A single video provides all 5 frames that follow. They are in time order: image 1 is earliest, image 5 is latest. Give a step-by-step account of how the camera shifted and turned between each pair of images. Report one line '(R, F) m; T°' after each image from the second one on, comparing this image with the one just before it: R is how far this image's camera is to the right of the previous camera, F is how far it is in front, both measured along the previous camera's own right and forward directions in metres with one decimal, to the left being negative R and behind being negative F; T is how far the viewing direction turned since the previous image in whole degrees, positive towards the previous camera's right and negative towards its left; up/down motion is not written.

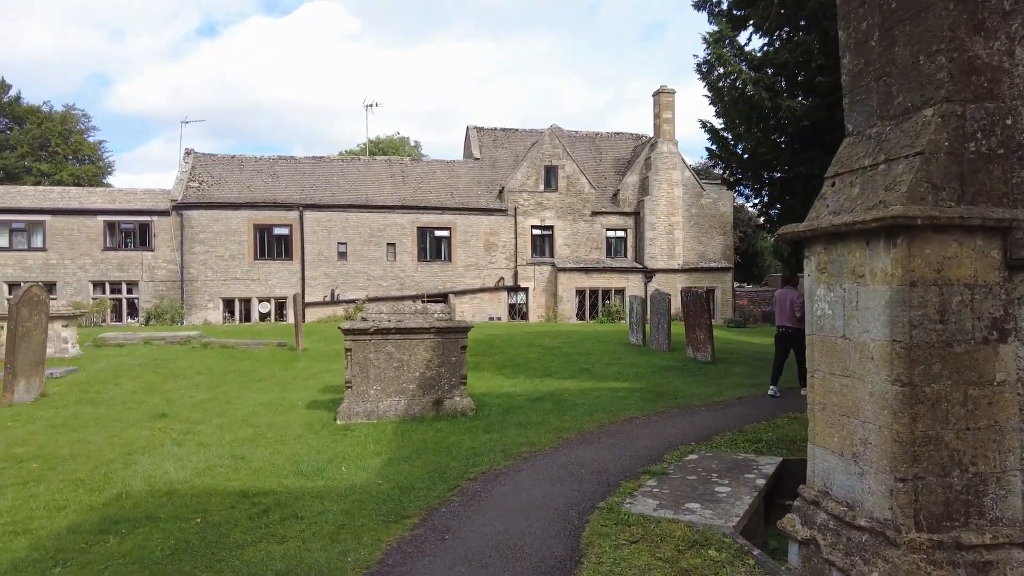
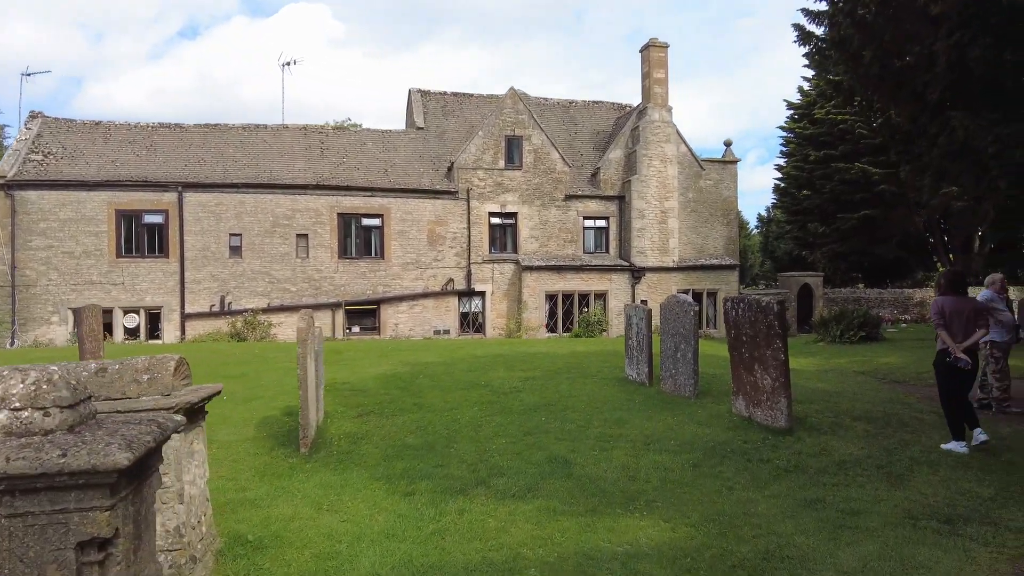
(+0.7, +6.8) m; +2°
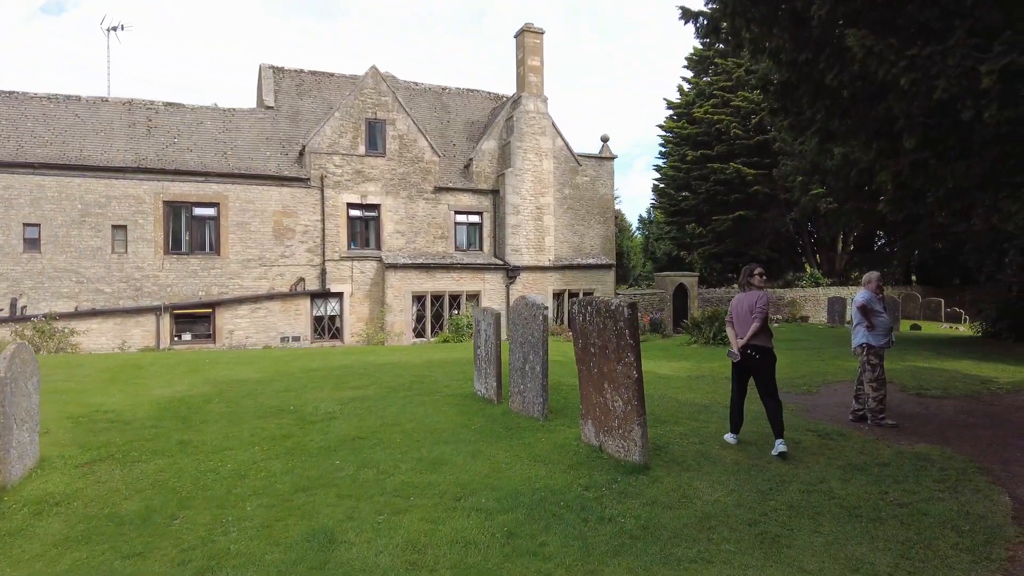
(+1.1, +1.9) m; +9°
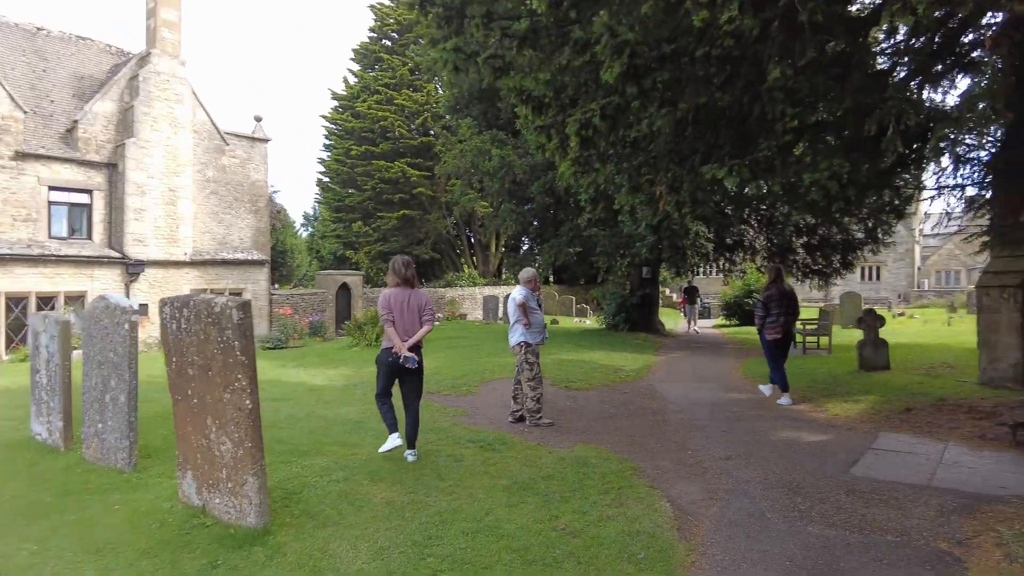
(+0.6, +1.5) m; +28°
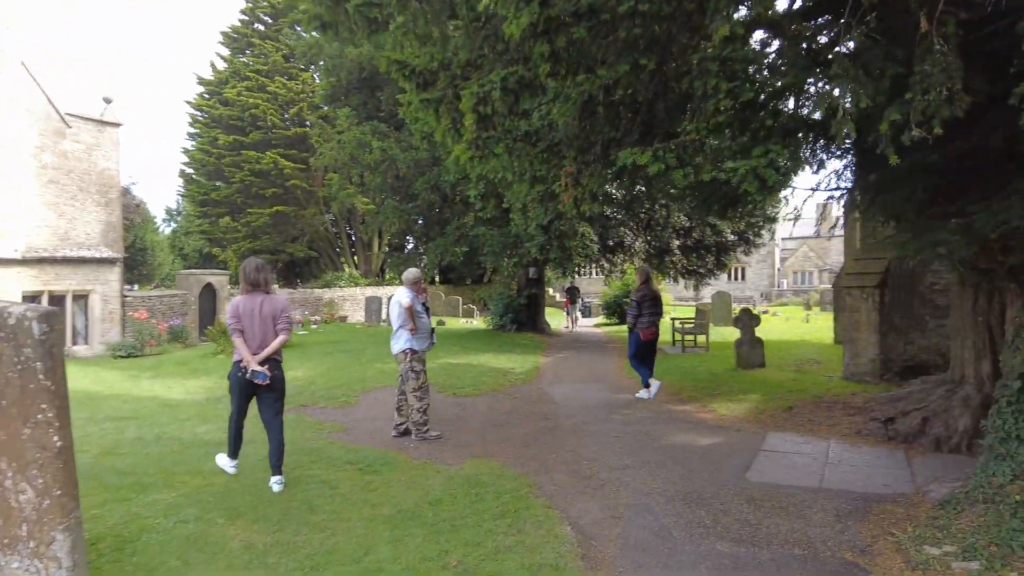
(0.0, +0.5) m; +10°
